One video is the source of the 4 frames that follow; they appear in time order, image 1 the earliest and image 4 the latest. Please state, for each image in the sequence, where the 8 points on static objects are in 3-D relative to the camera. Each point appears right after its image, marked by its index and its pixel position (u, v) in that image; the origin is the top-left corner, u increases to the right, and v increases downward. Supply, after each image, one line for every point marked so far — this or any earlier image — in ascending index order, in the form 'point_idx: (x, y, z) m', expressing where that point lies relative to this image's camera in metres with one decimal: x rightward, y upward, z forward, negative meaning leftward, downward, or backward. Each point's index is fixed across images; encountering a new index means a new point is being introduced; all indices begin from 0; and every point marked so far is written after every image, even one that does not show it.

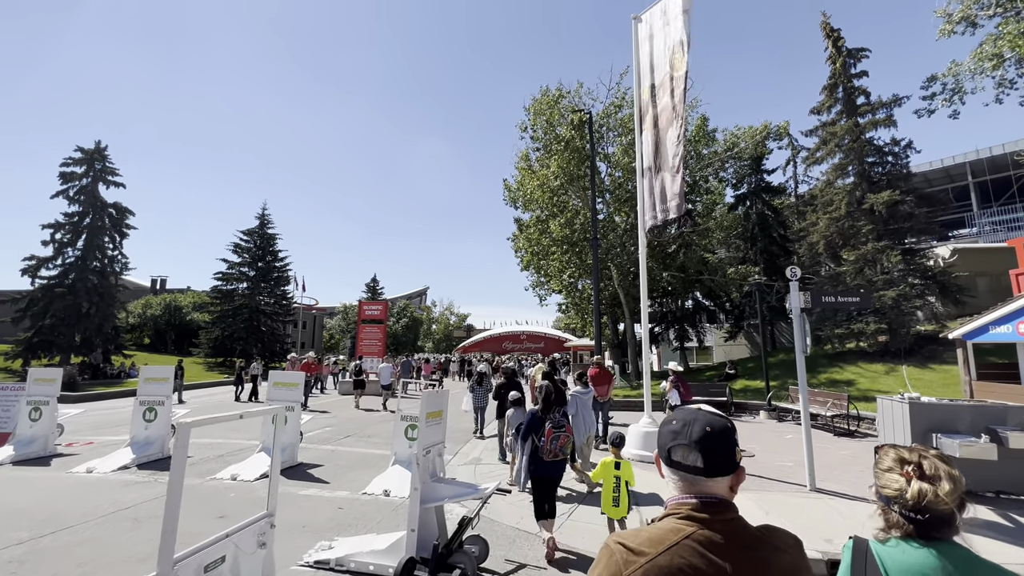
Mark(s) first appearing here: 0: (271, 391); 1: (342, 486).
0: (-6.0, -2.6, +10.9) m
1: (-3.5, -4.1, +9.1) m
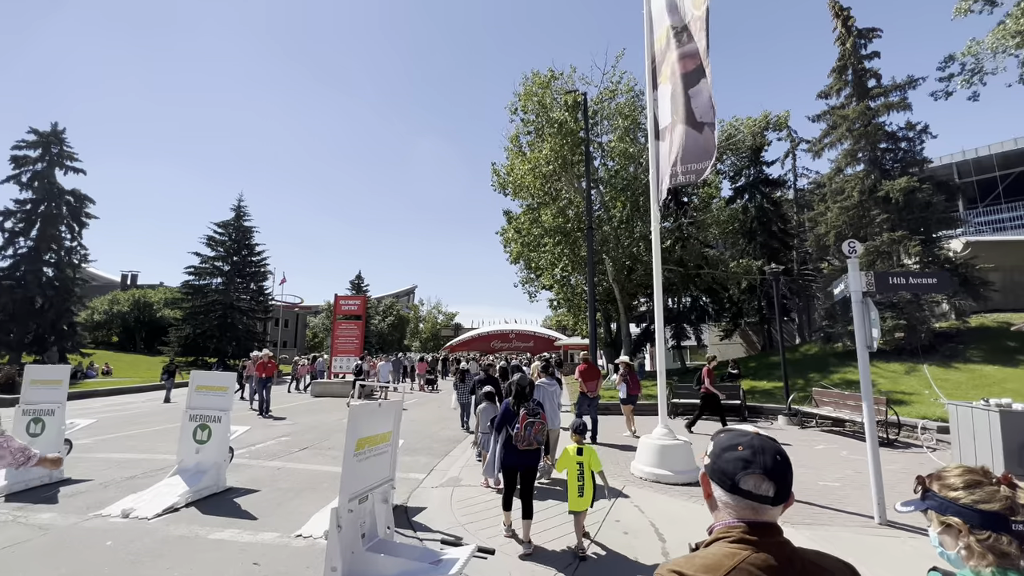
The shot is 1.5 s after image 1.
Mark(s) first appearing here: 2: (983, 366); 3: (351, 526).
0: (-6.2, -2.2, +8.6) m
1: (-3.7, -3.7, +6.8) m
2: (+20.8, -3.4, +19.4) m
3: (-1.3, -1.9, +3.5) m
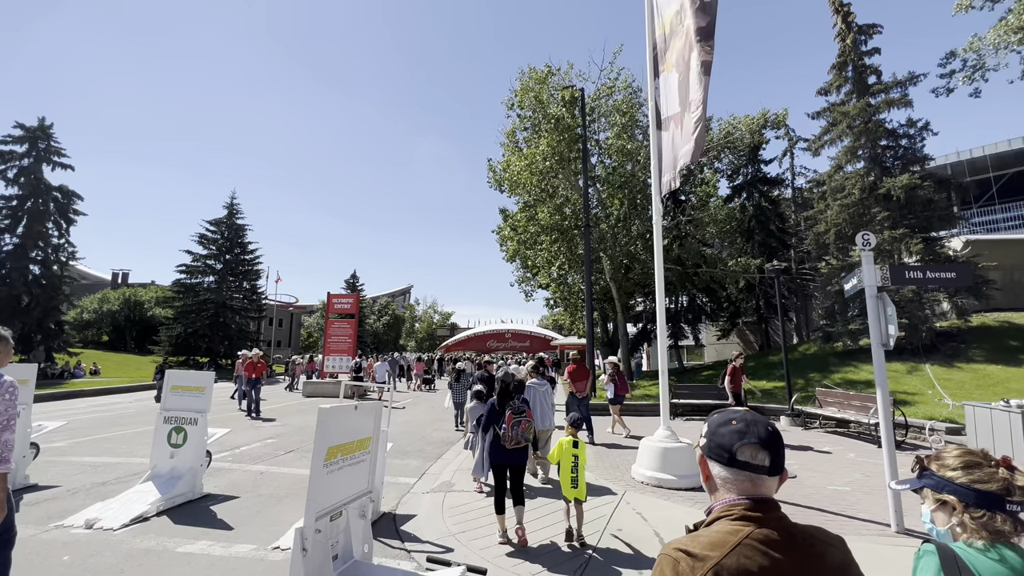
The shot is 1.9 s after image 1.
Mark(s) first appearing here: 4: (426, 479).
0: (-6.3, -2.0, +8.1) m
1: (-3.8, -3.6, +6.4) m
2: (+20.6, -3.4, +19.1) m
3: (-1.3, -1.8, +3.0) m
4: (-1.9, -4.2, +9.6) m
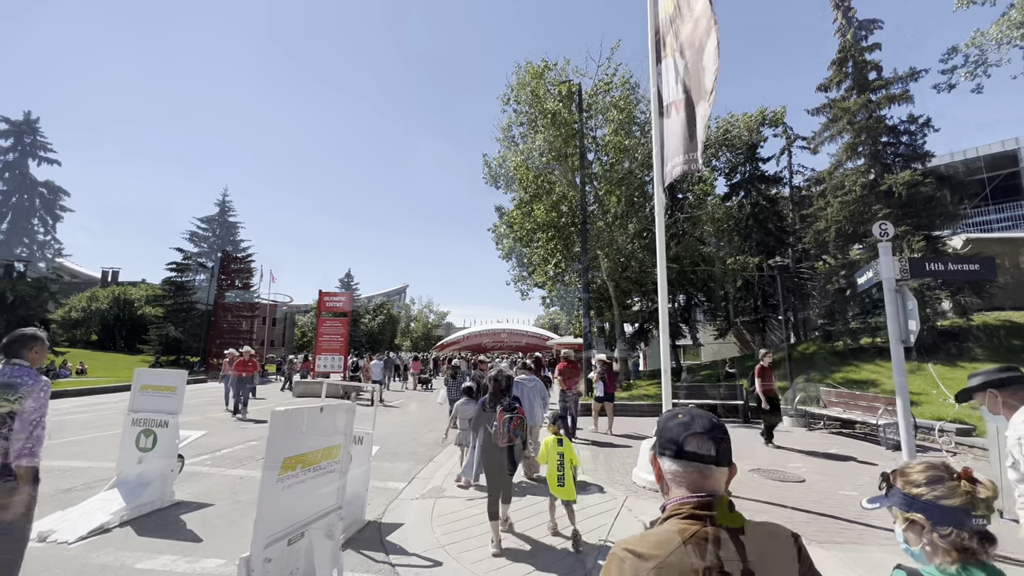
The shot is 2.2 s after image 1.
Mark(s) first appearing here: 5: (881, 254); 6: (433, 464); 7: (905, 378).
0: (-6.4, -1.9, +7.5) m
1: (-3.9, -3.5, +5.8) m
2: (+20.4, -3.3, +18.8) m
3: (-1.4, -1.7, +2.5) m
4: (-2.0, -4.0, +9.1) m
5: (+5.8, +0.5, +6.9) m
6: (-1.9, -4.3, +10.7) m
7: (+6.0, -1.4, +6.7) m
